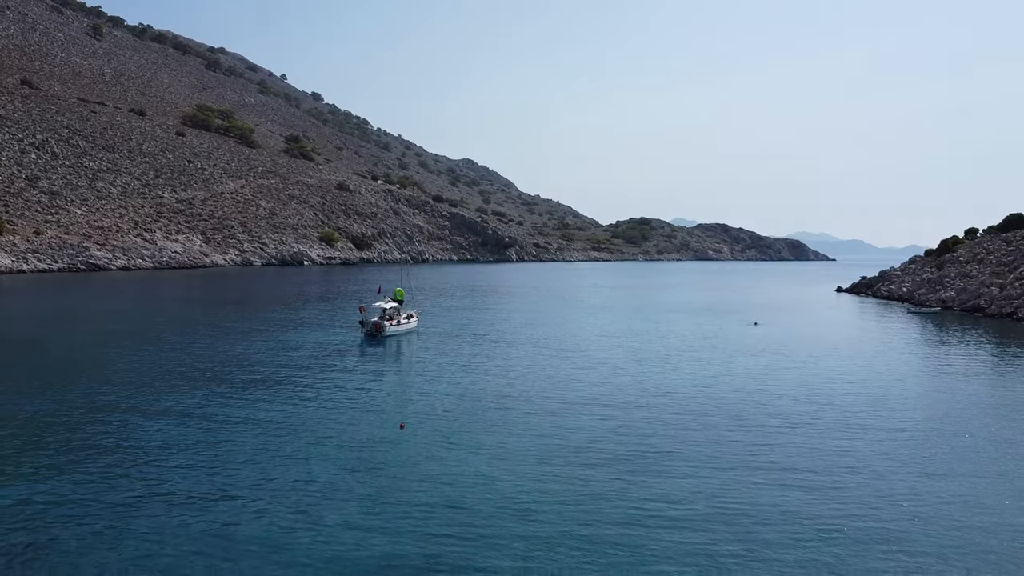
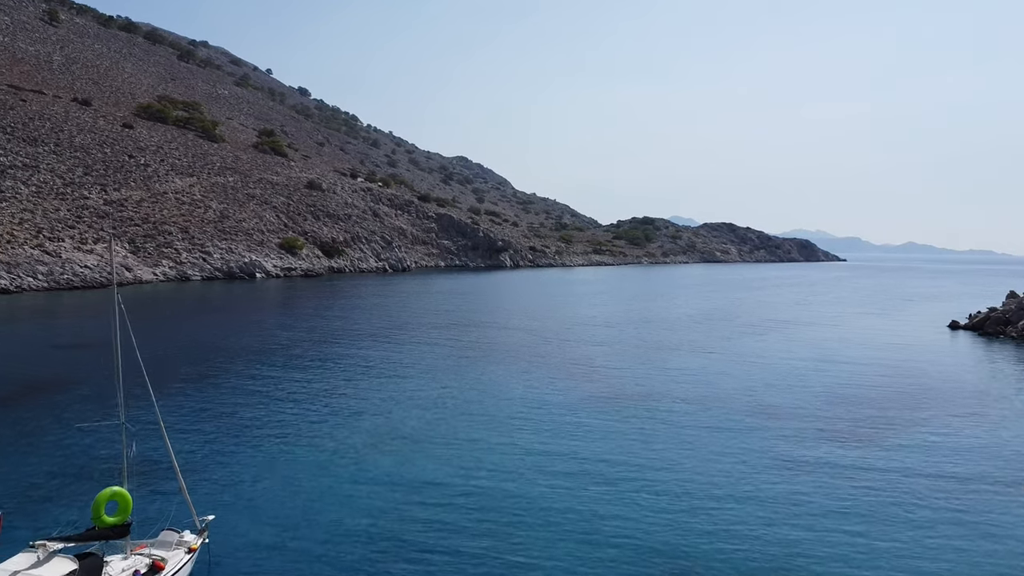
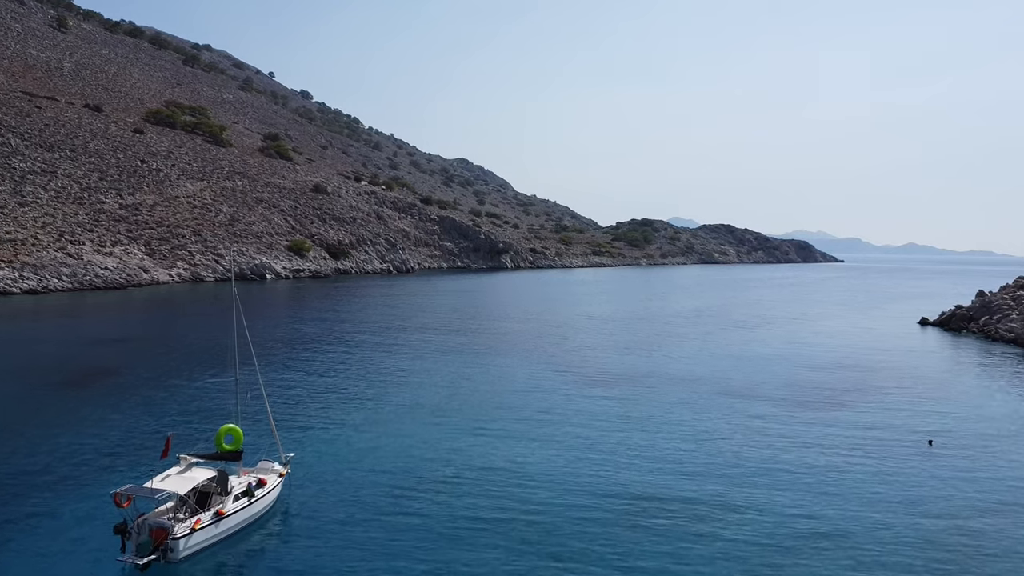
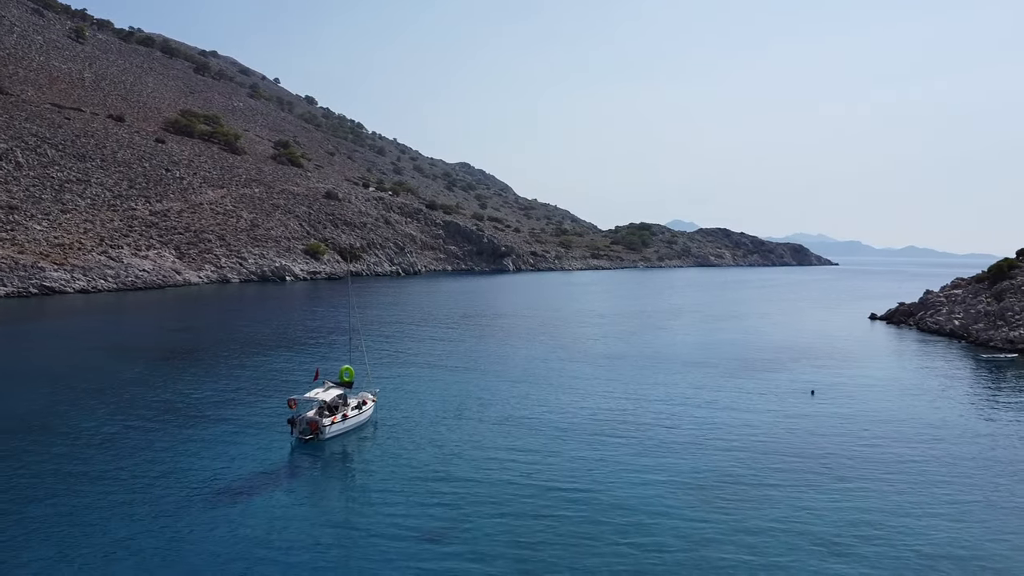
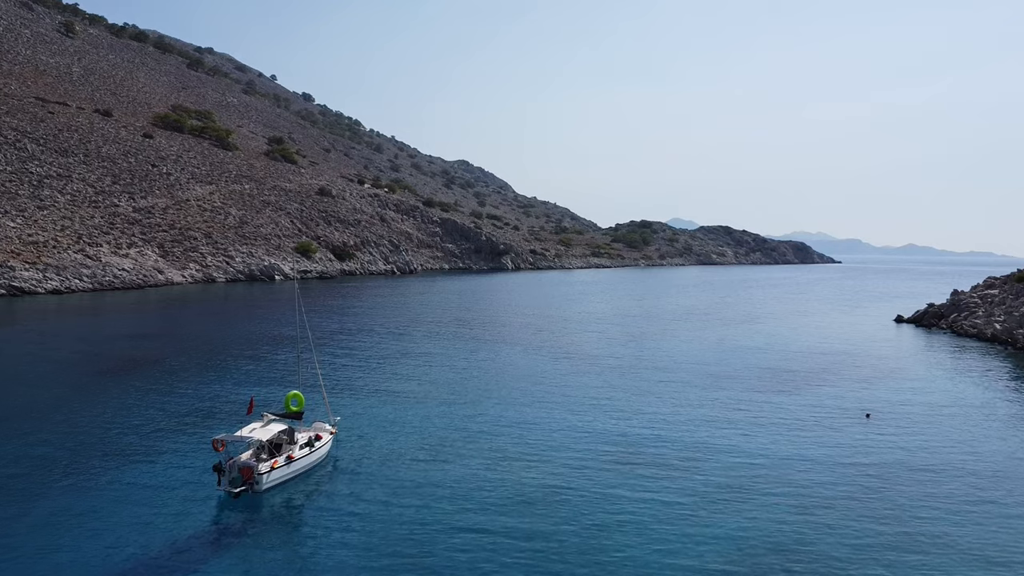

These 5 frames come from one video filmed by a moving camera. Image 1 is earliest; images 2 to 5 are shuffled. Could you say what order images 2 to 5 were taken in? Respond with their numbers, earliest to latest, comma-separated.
4, 5, 3, 2
